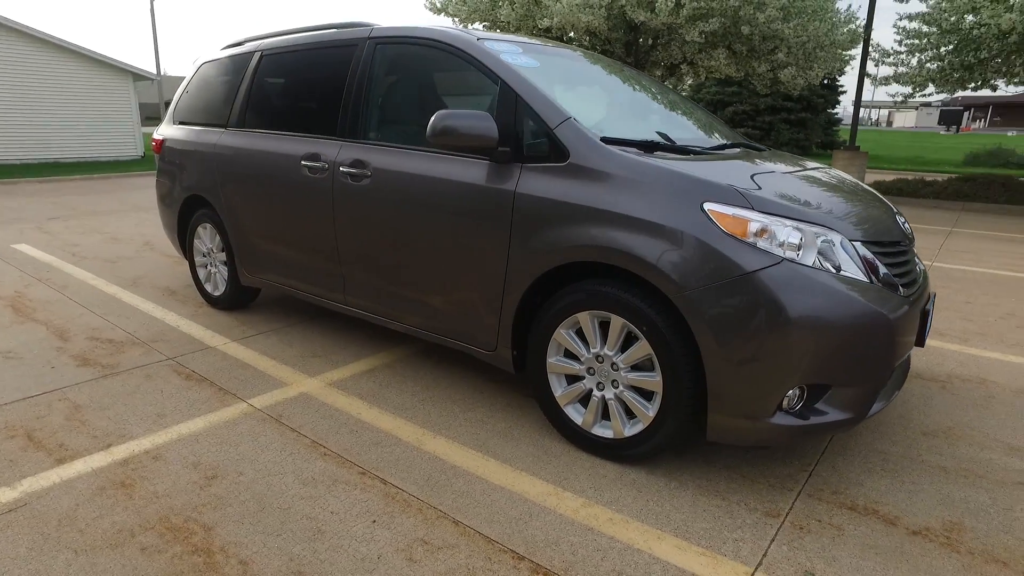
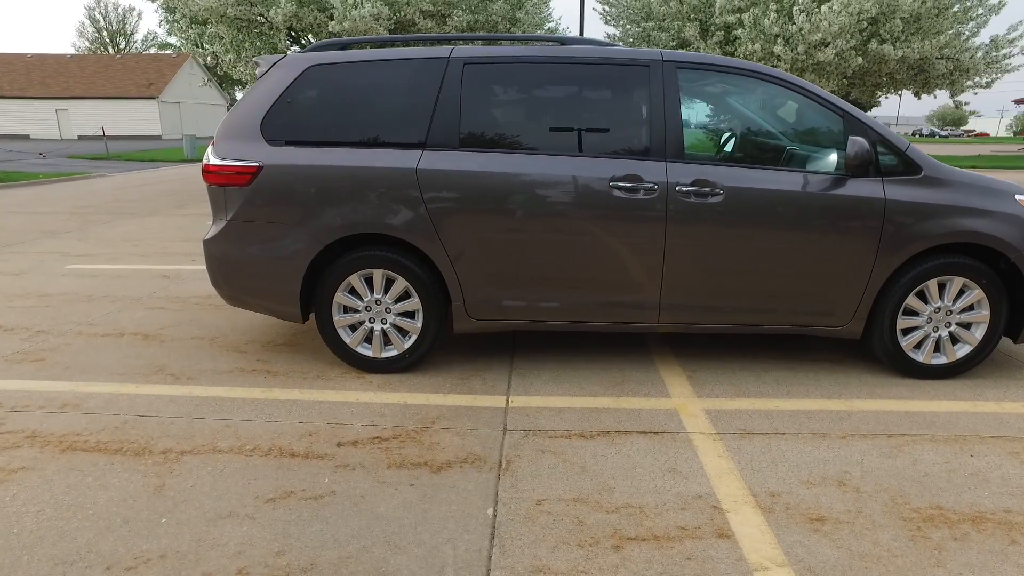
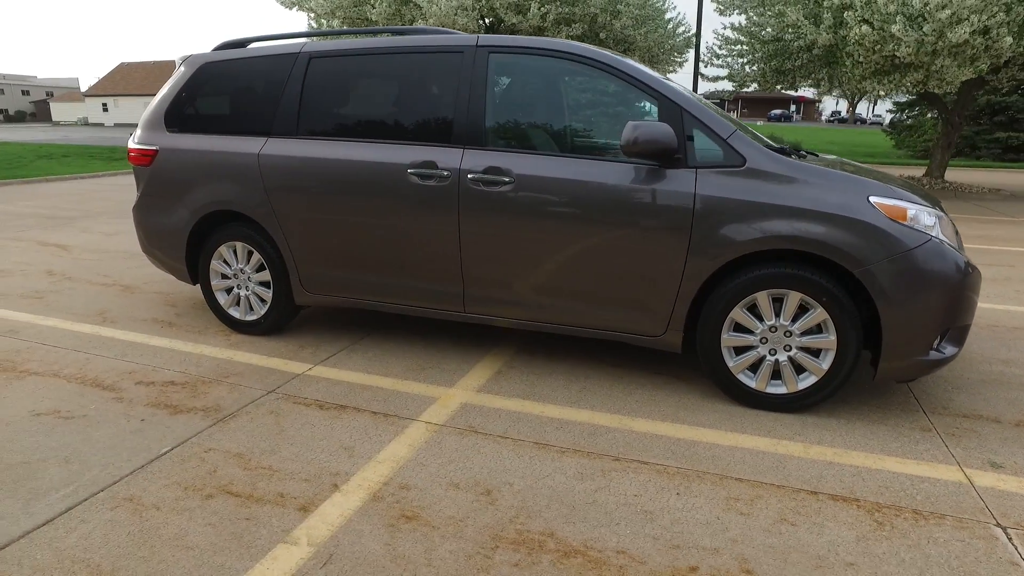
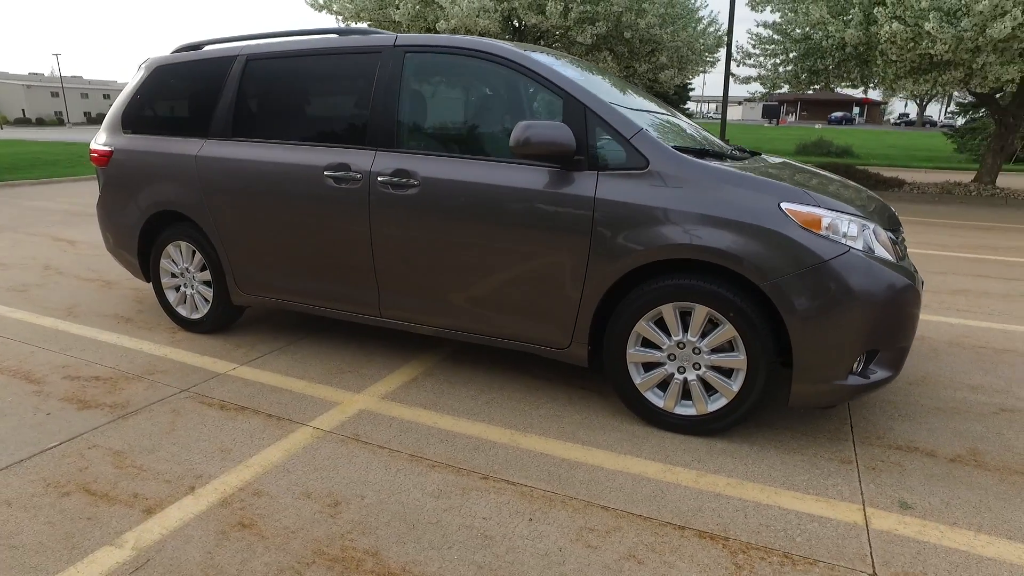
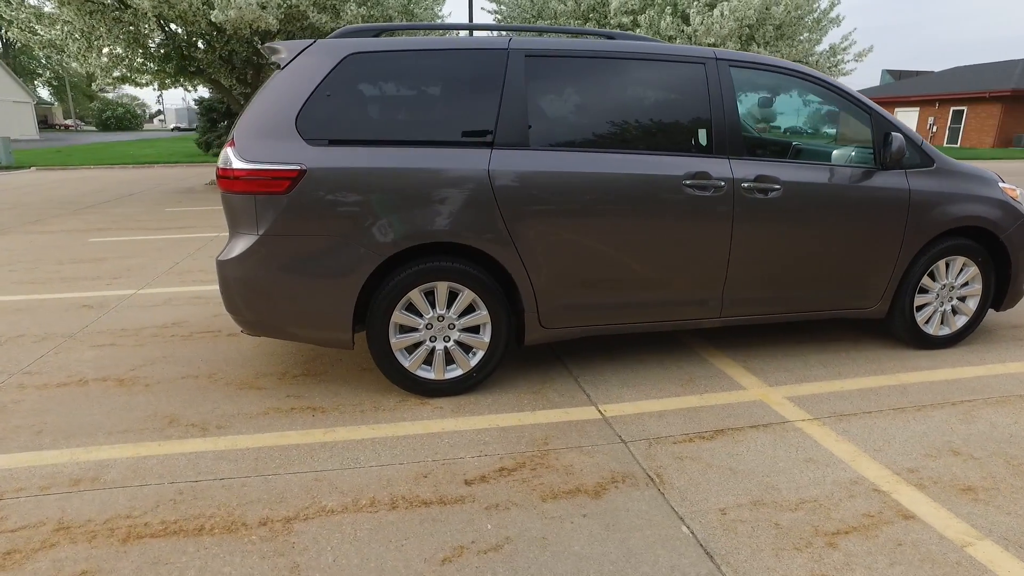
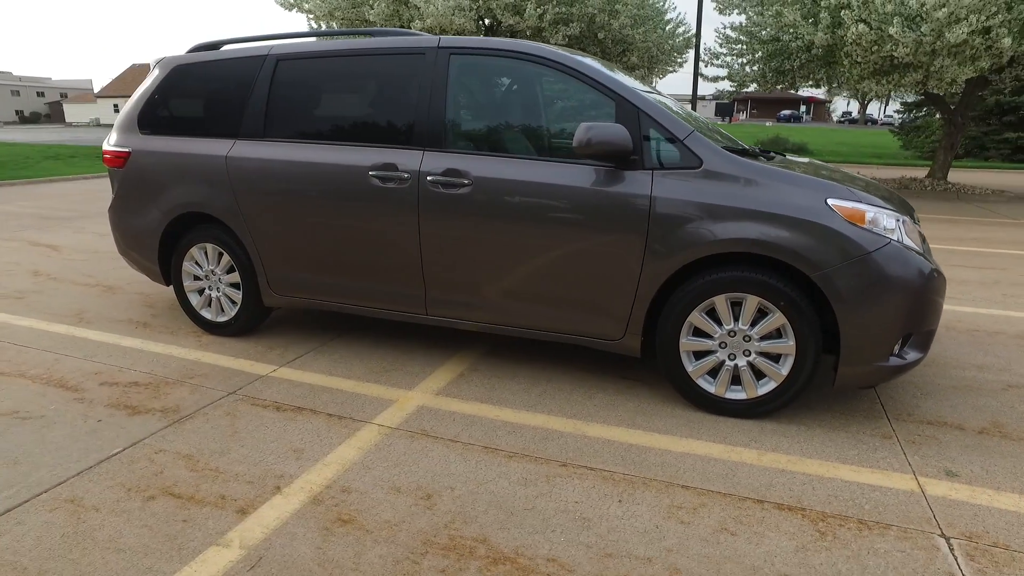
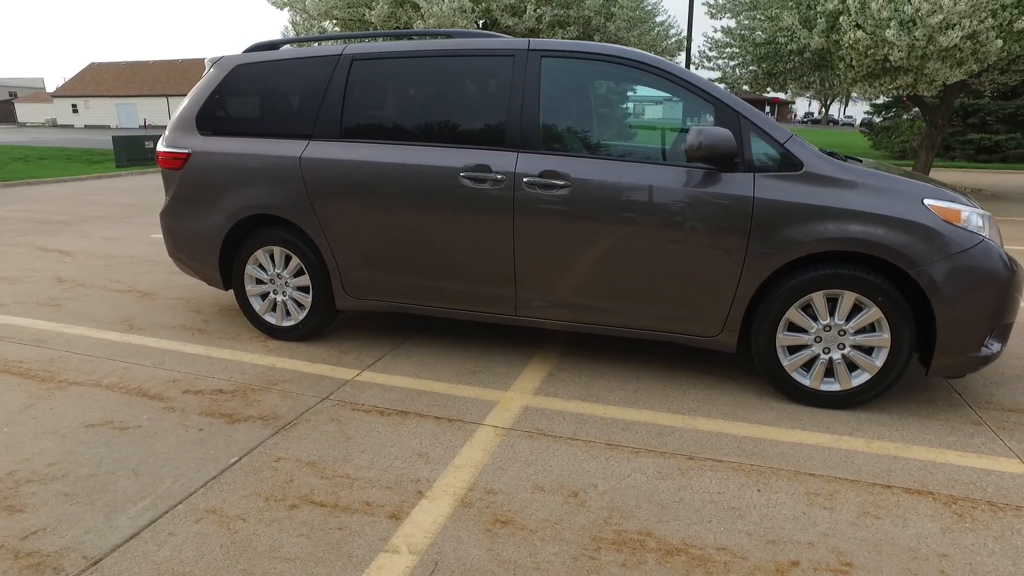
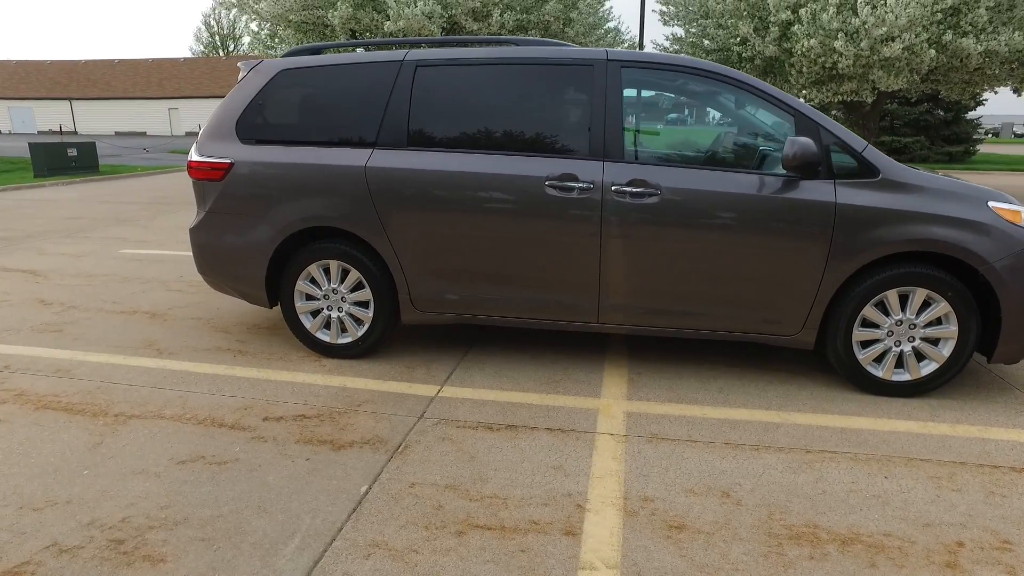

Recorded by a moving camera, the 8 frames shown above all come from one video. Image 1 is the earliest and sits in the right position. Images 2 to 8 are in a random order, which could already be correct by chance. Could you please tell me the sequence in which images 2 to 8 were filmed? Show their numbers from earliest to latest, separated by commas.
4, 6, 3, 7, 8, 2, 5
